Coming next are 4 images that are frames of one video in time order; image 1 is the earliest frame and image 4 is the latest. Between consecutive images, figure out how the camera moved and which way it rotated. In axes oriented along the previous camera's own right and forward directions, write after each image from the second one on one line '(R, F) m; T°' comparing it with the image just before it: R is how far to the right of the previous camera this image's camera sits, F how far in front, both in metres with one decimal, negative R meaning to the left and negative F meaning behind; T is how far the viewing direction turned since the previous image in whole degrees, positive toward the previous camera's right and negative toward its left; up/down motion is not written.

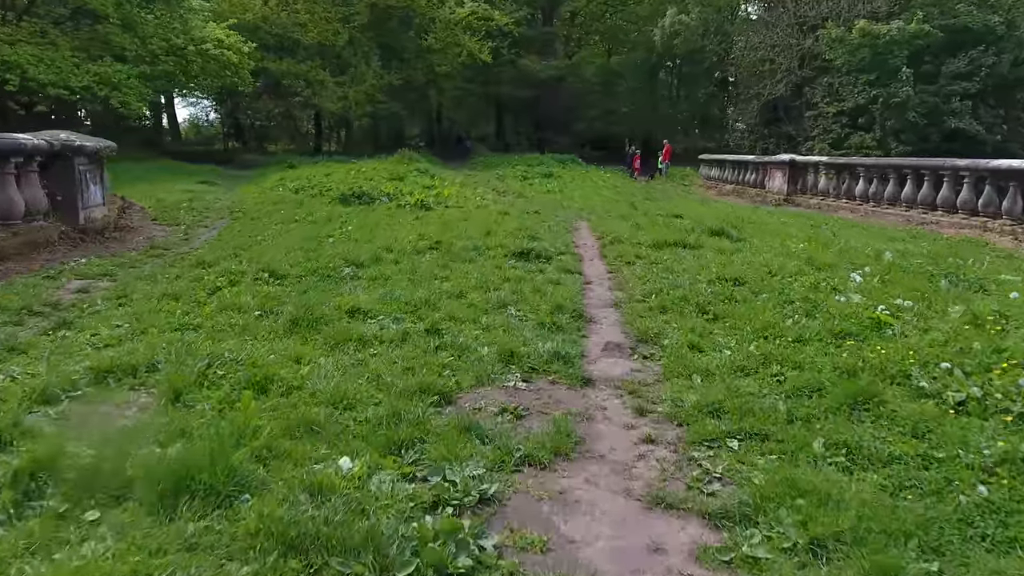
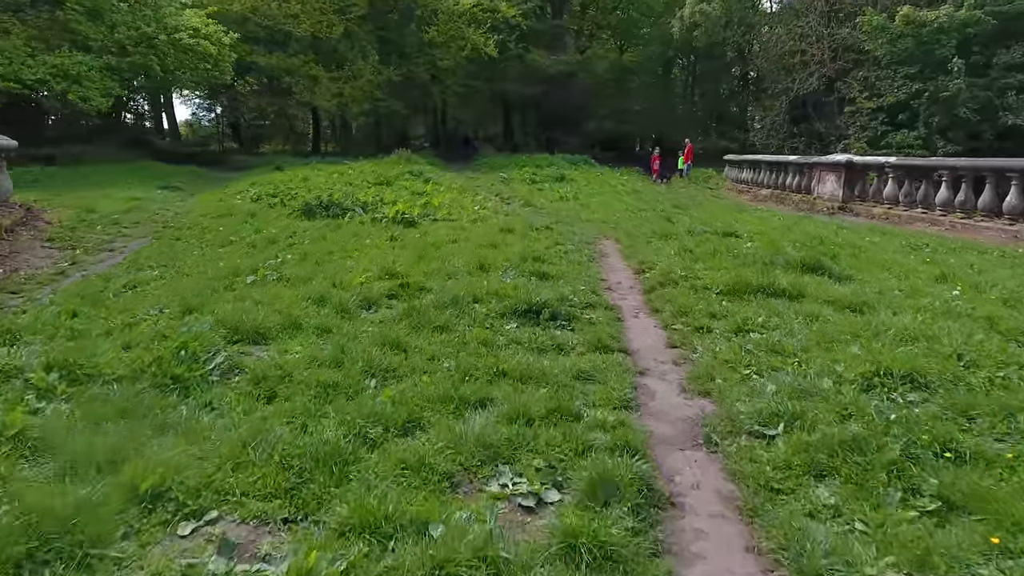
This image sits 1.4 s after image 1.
(+0.1, +2.9) m; -1°
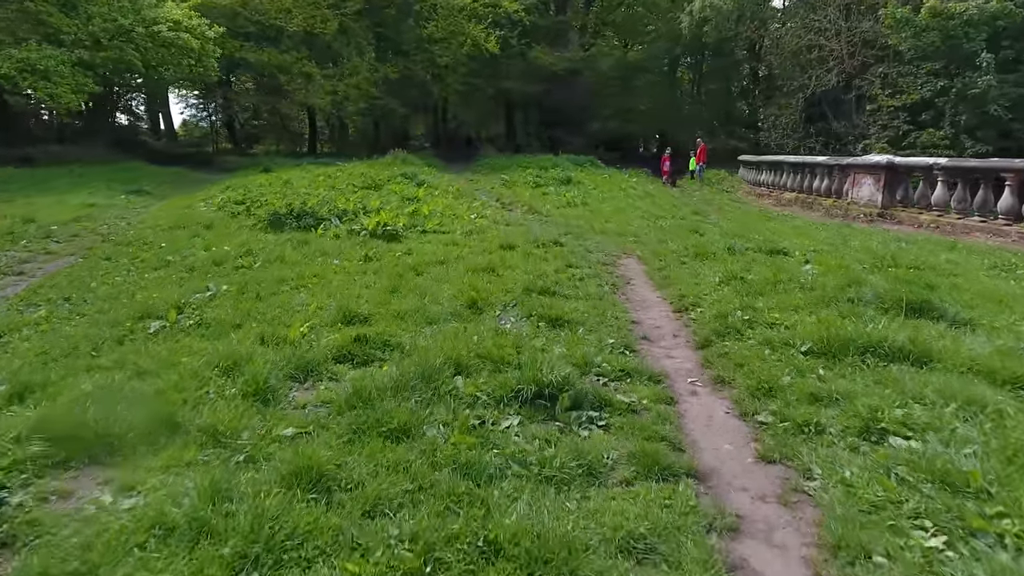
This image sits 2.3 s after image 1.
(0.0, +1.7) m; 0°
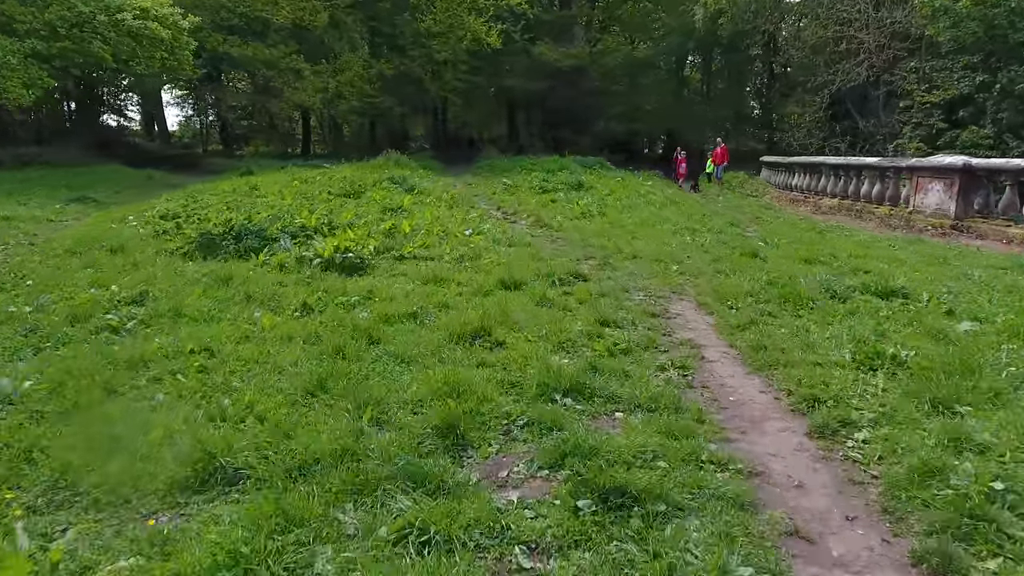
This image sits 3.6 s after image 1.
(0.0, +2.4) m; 0°
